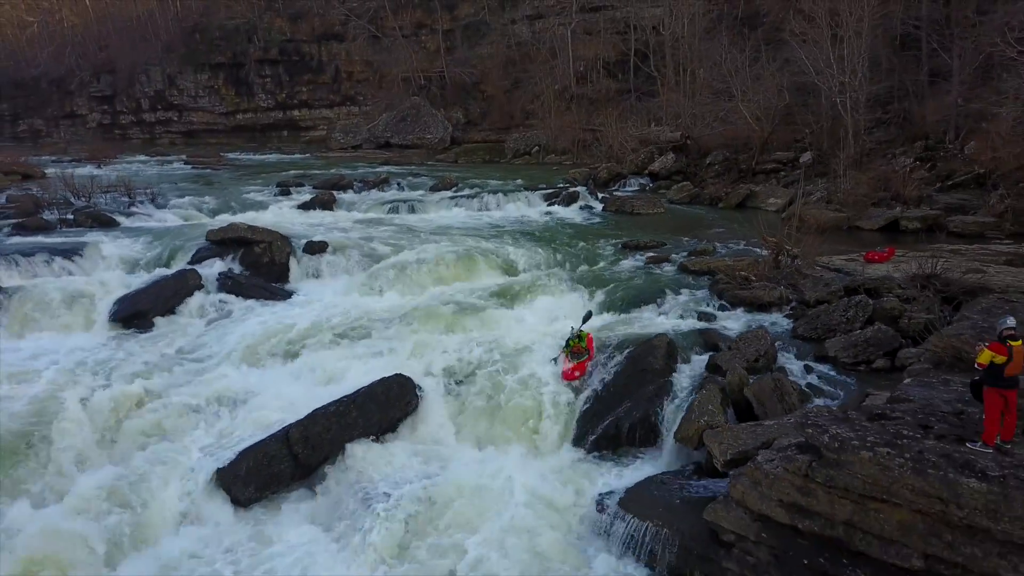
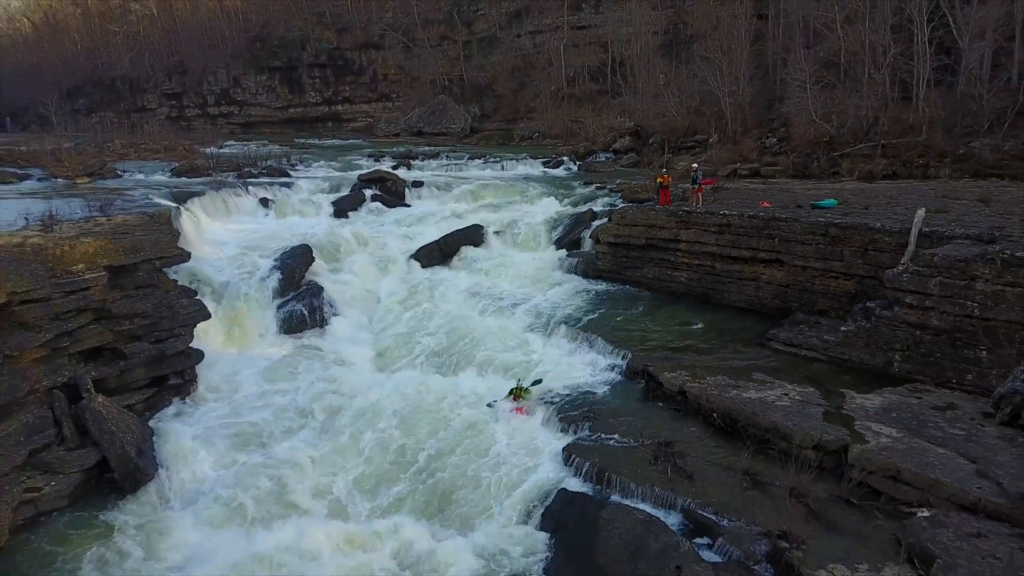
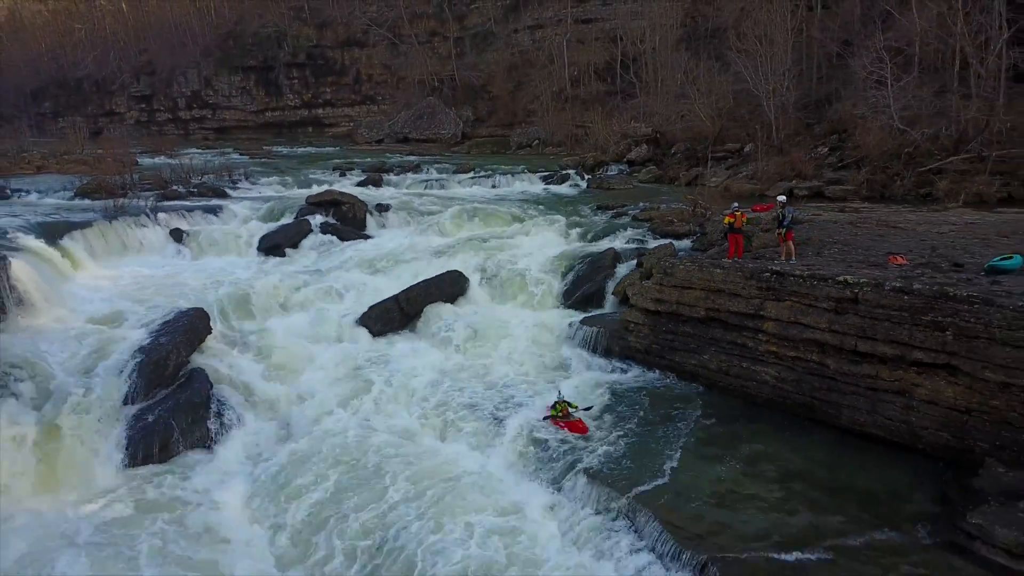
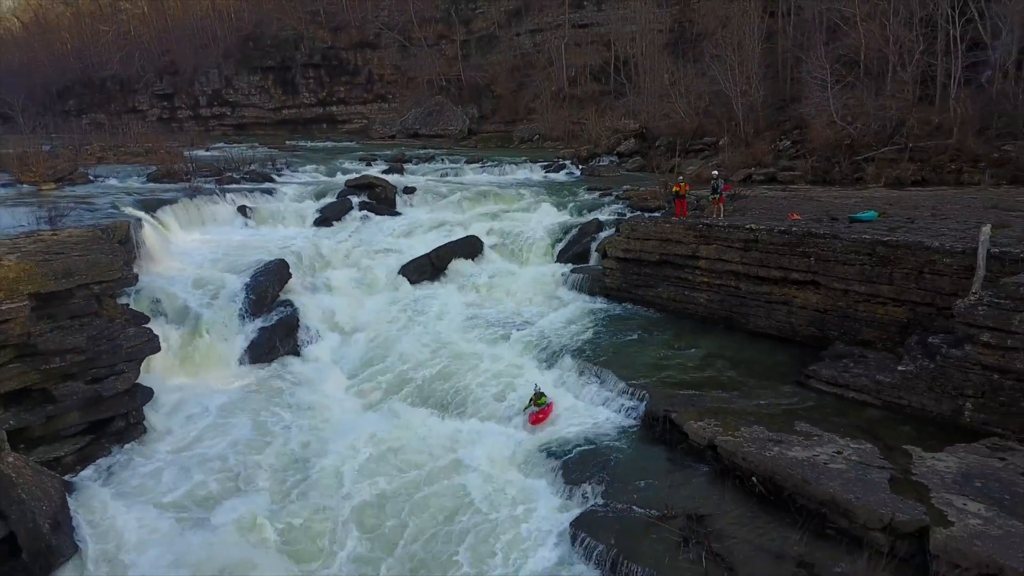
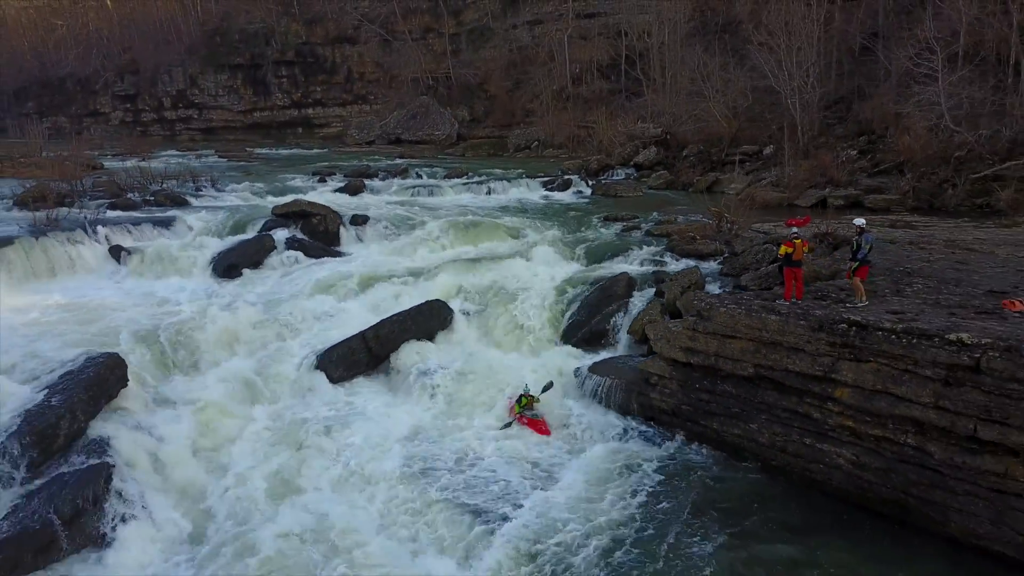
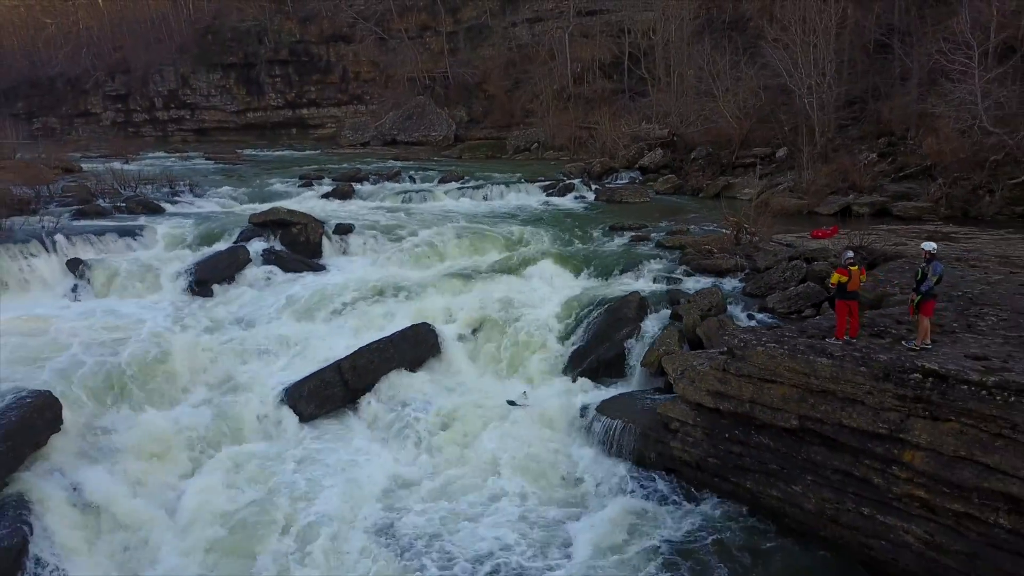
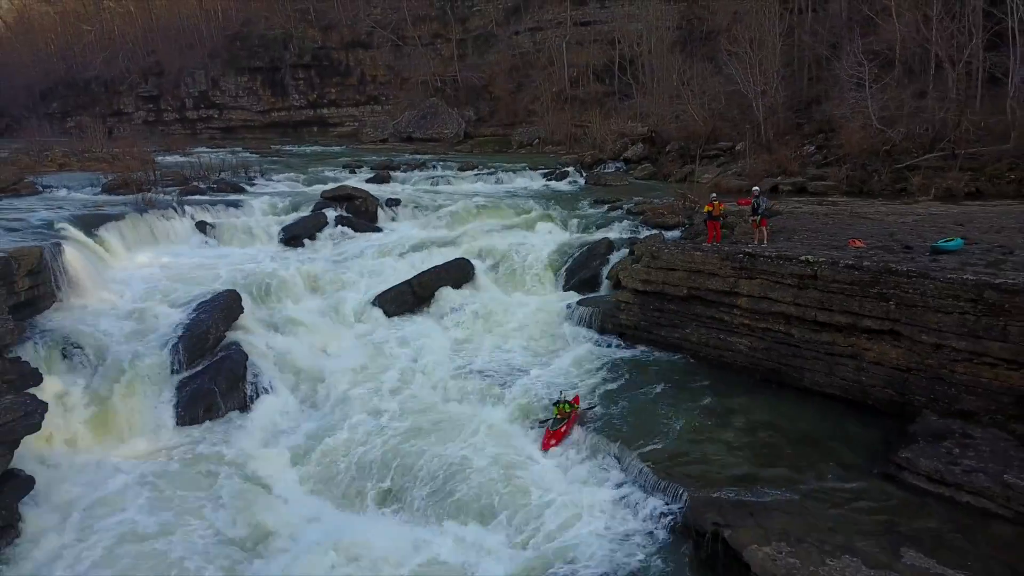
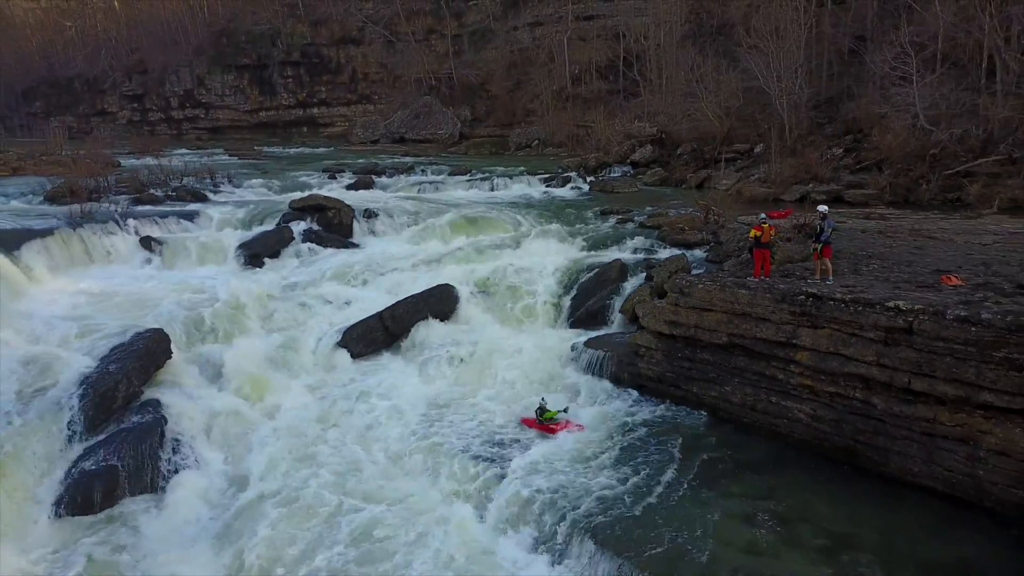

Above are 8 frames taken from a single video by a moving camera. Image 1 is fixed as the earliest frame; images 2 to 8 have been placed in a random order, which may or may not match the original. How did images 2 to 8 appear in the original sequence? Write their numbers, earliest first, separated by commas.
6, 5, 8, 3, 7, 4, 2
